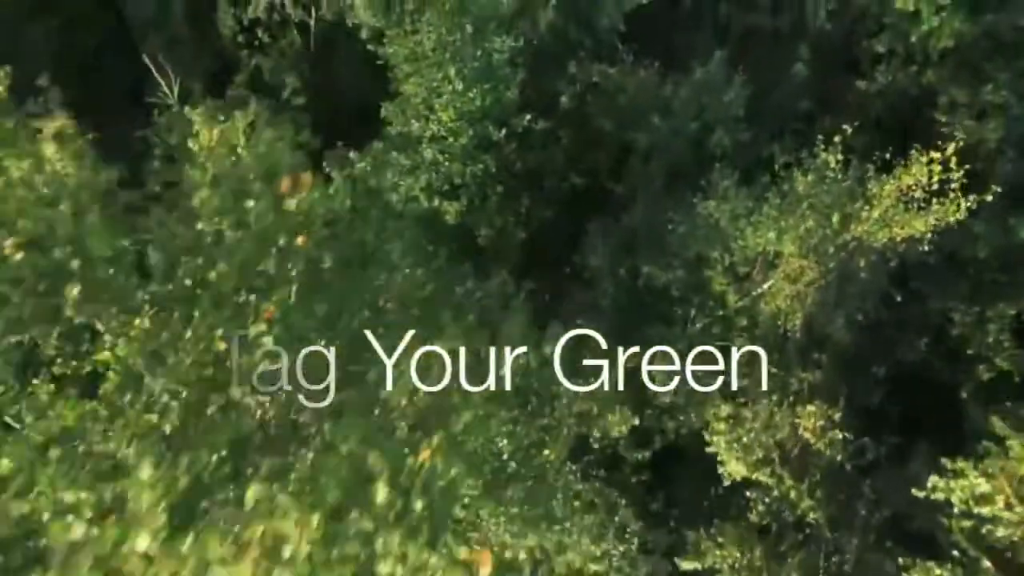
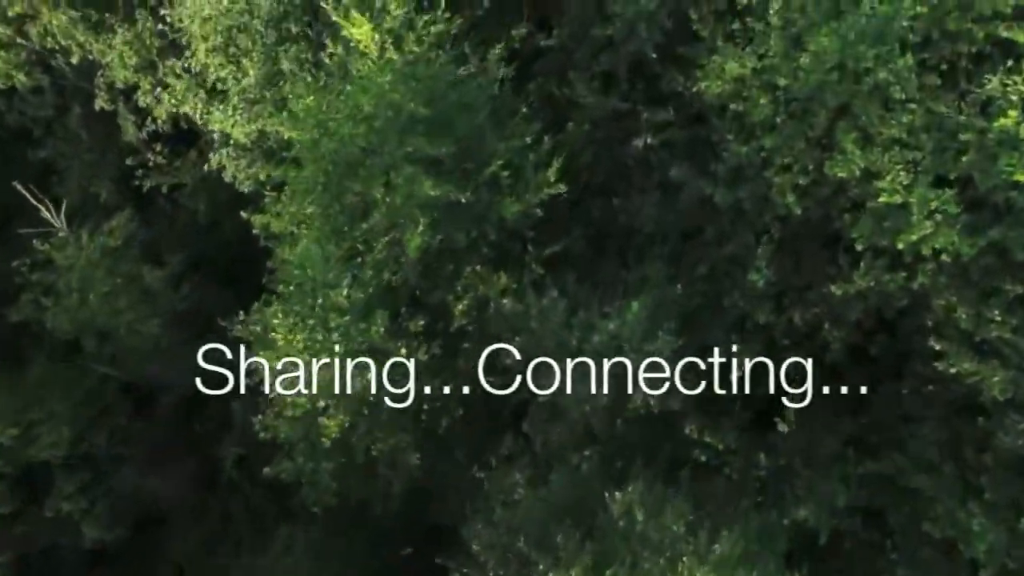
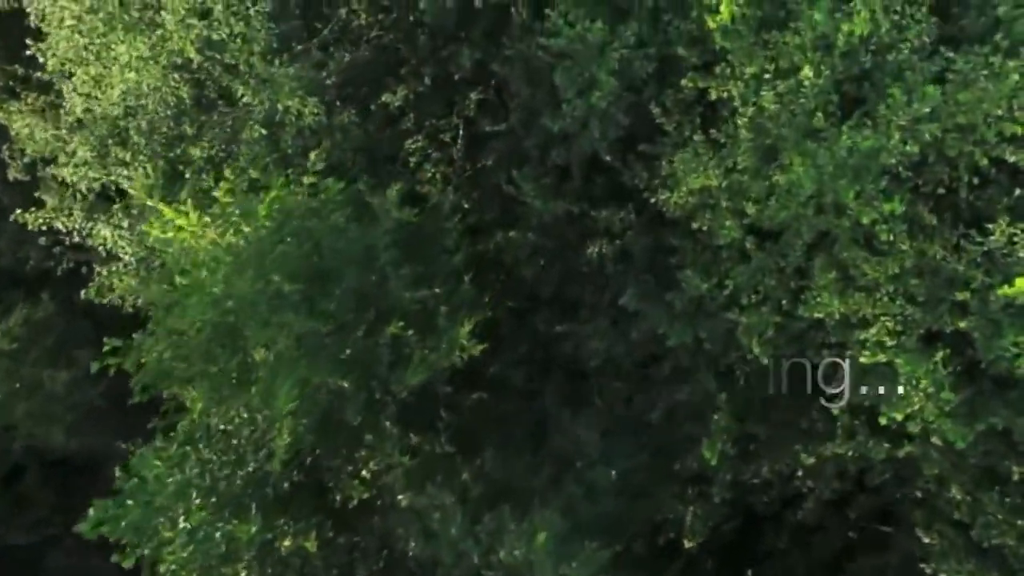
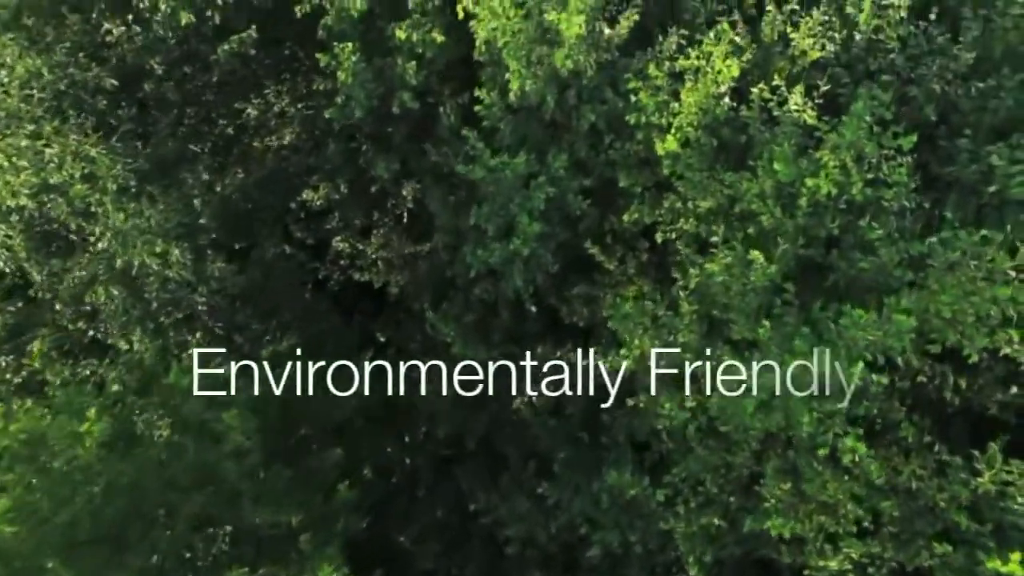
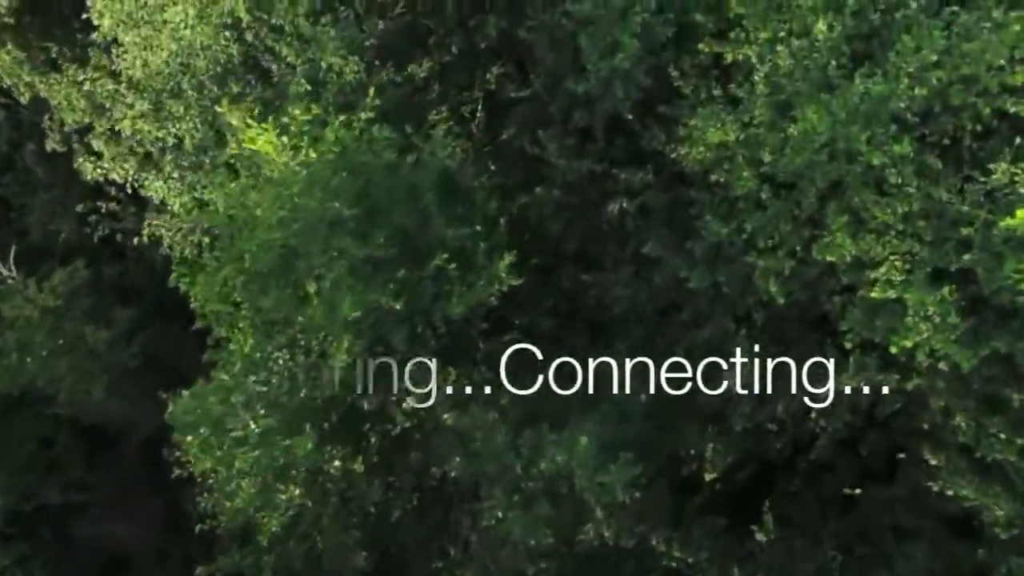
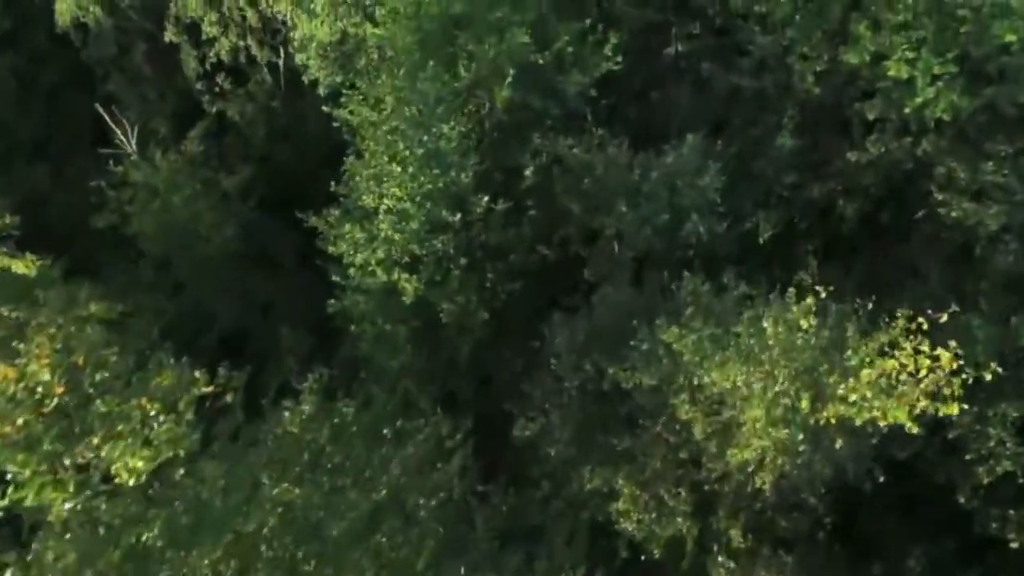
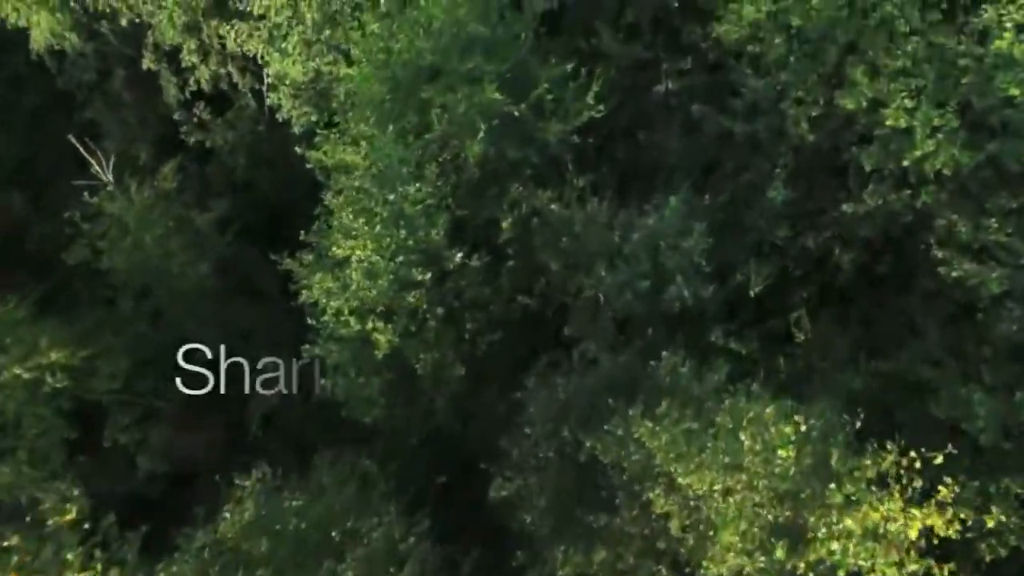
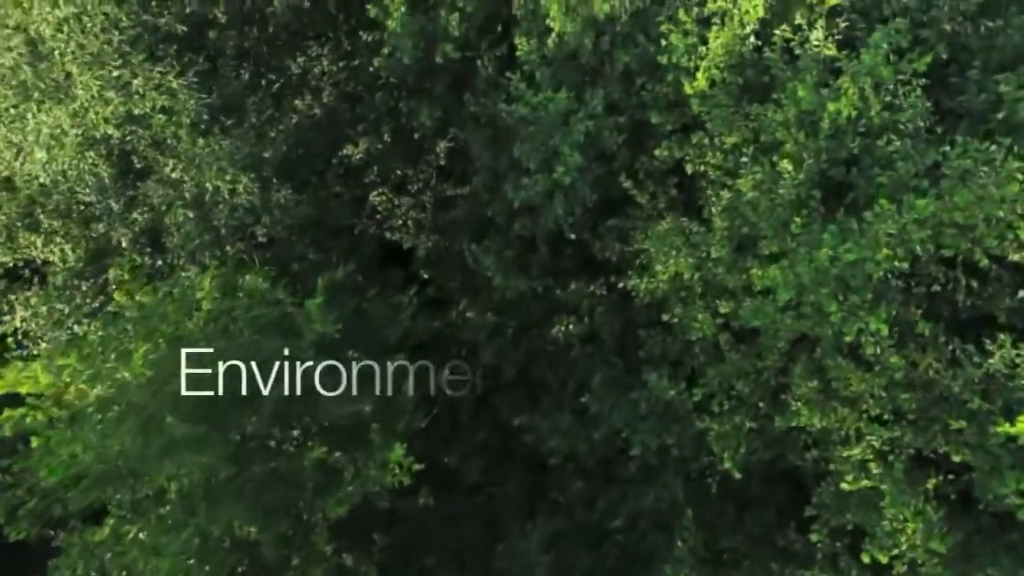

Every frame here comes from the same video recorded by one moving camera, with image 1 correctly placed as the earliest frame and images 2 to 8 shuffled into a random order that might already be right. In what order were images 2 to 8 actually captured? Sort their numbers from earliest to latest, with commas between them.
6, 7, 2, 5, 3, 8, 4
